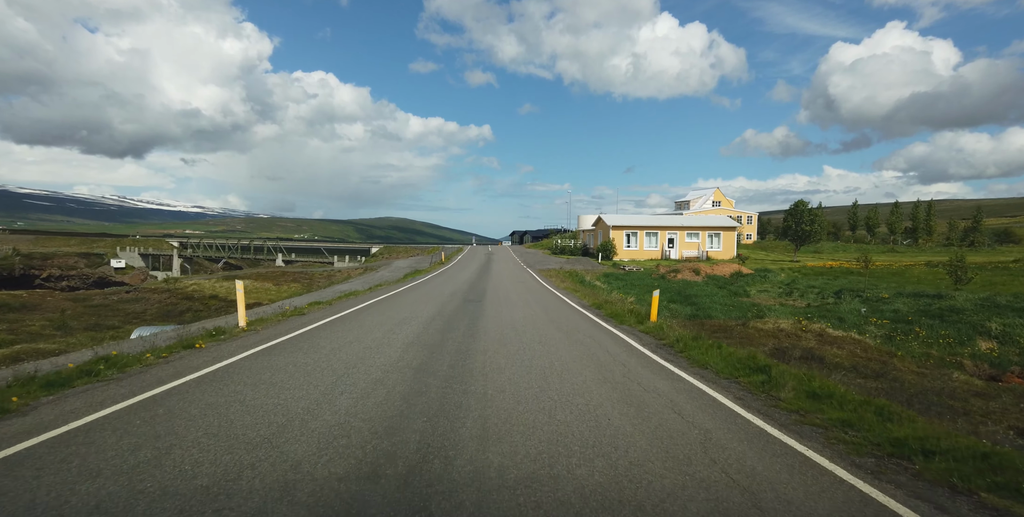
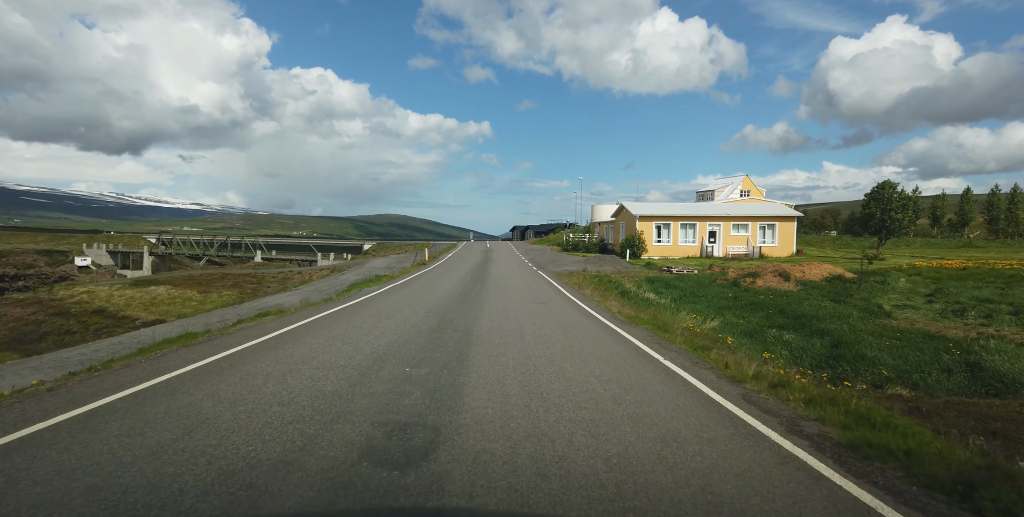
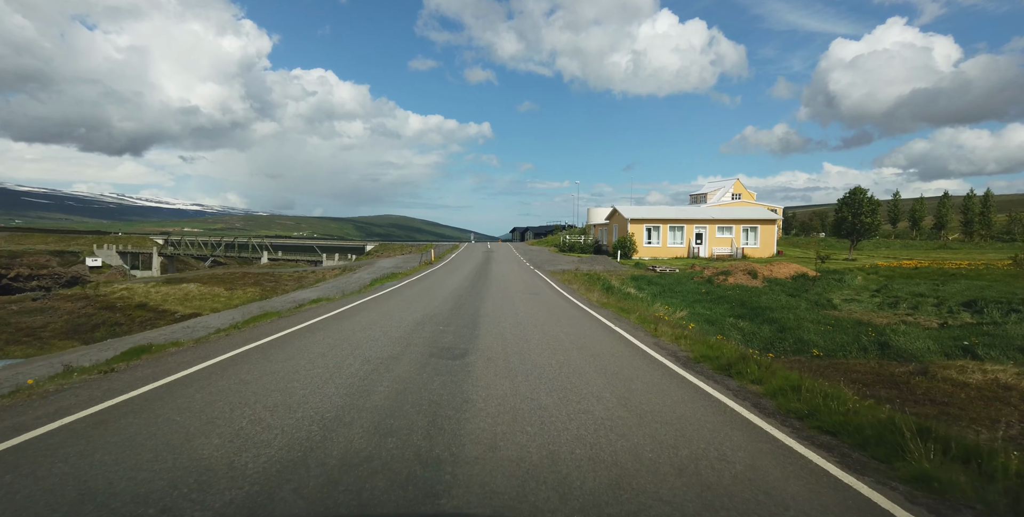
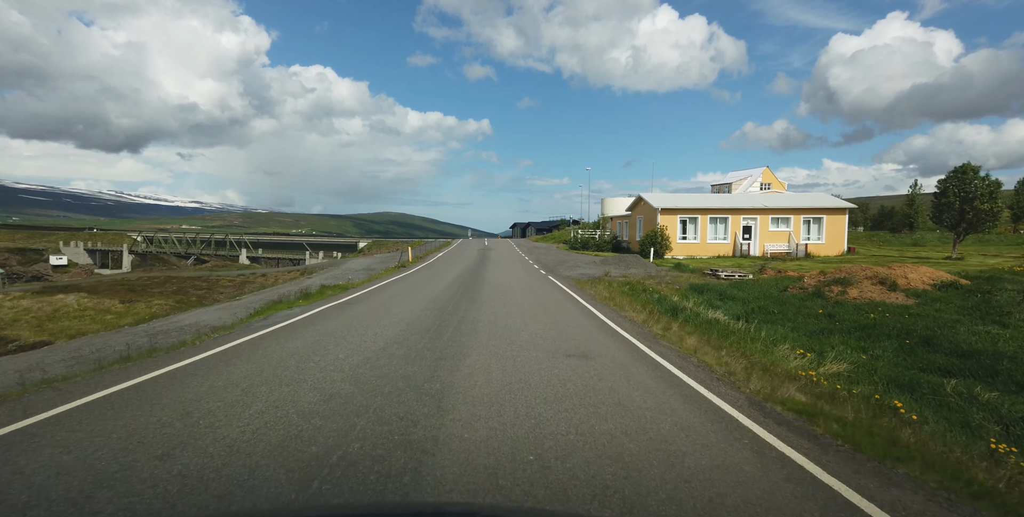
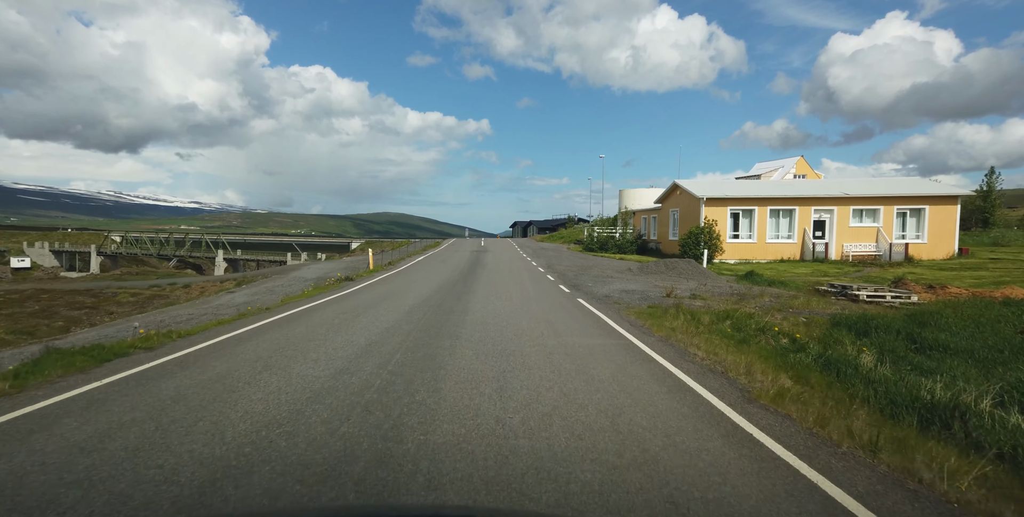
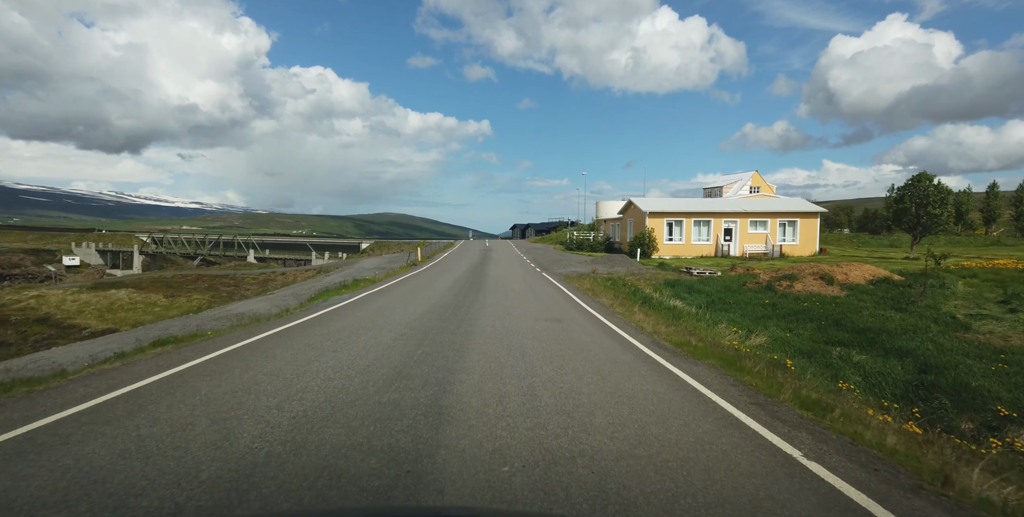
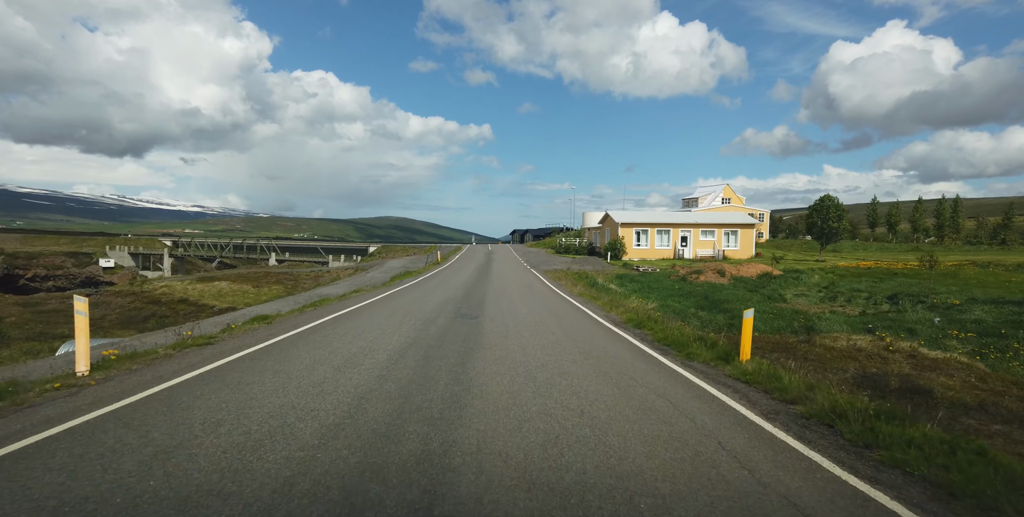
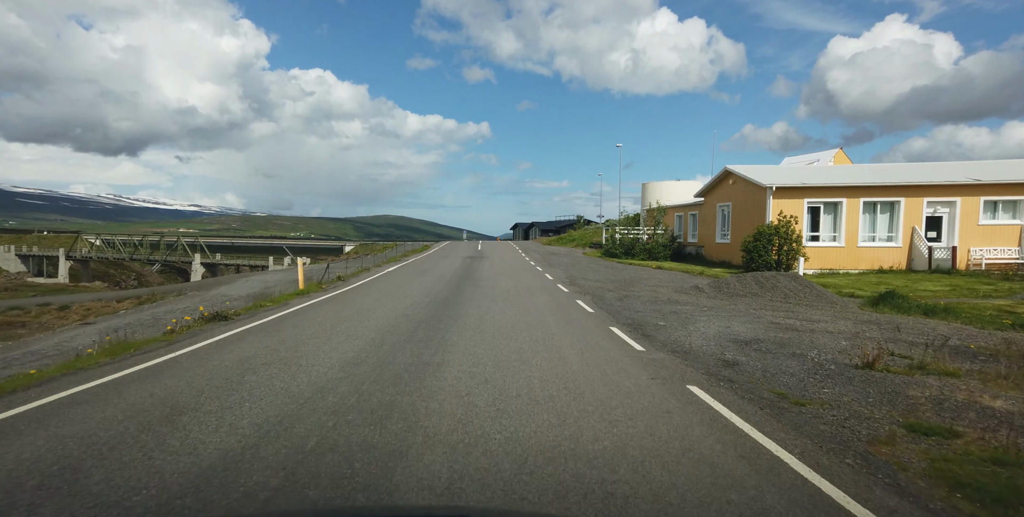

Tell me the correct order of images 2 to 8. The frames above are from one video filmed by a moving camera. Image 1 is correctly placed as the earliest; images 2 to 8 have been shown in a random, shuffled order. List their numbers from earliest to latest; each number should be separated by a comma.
7, 3, 2, 6, 4, 5, 8
